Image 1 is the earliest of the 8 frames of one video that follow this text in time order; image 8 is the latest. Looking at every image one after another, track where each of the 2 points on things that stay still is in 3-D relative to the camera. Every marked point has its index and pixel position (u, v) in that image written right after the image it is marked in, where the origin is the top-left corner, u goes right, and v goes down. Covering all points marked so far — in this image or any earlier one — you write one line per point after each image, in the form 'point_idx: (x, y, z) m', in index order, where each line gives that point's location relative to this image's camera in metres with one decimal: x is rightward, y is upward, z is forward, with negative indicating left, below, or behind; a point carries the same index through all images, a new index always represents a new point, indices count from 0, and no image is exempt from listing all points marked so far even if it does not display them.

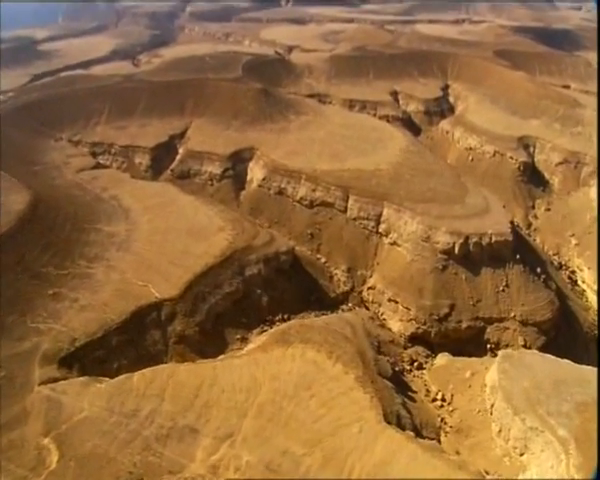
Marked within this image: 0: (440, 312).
0: (+1.8, -0.9, +13.6) m
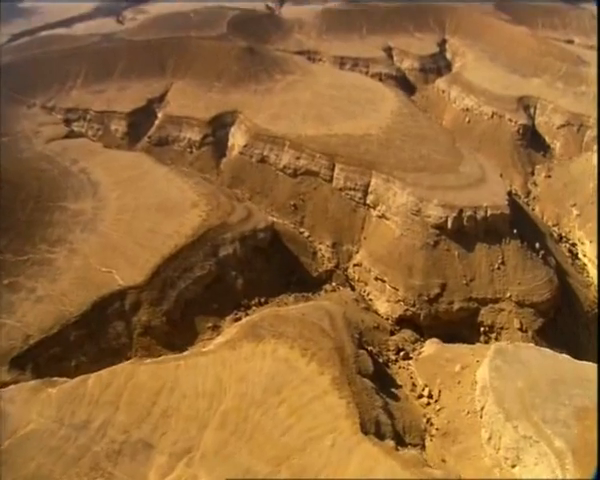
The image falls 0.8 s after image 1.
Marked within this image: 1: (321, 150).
0: (+1.5, -0.6, +12.7) m
1: (+0.3, +1.3, +14.3) m
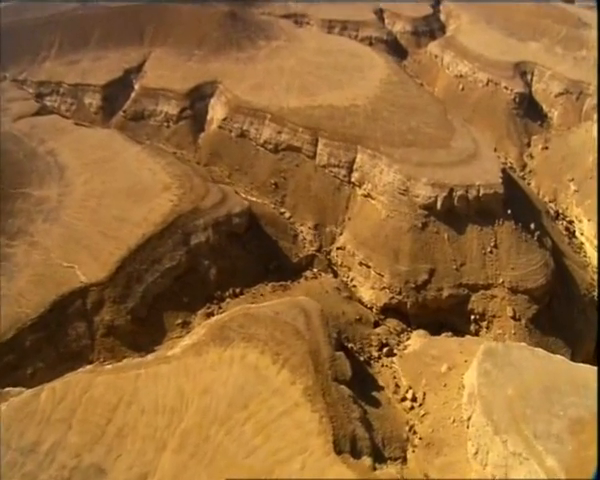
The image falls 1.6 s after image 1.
0: (+1.3, -0.5, +12.0) m
1: (+0.1, +1.5, +13.5) m
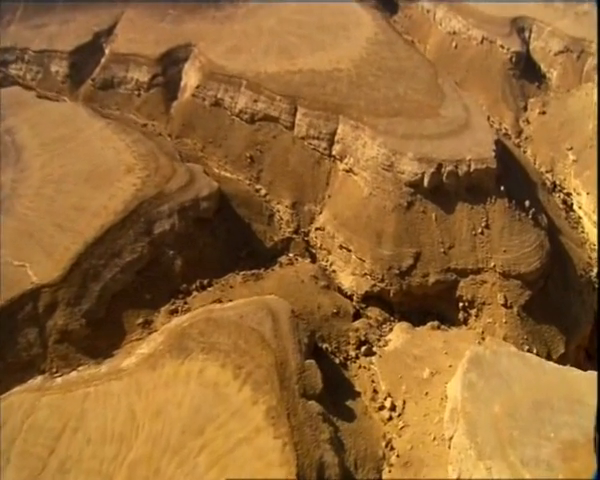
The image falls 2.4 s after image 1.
0: (+1.1, -0.3, +11.2) m
1: (-0.2, +1.7, +12.5) m
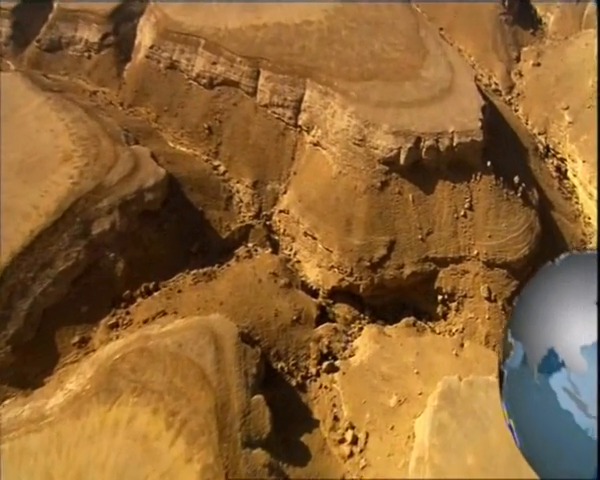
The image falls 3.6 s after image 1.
0: (+0.7, -0.2, +10.1) m
1: (-0.6, +2.0, +11.2) m
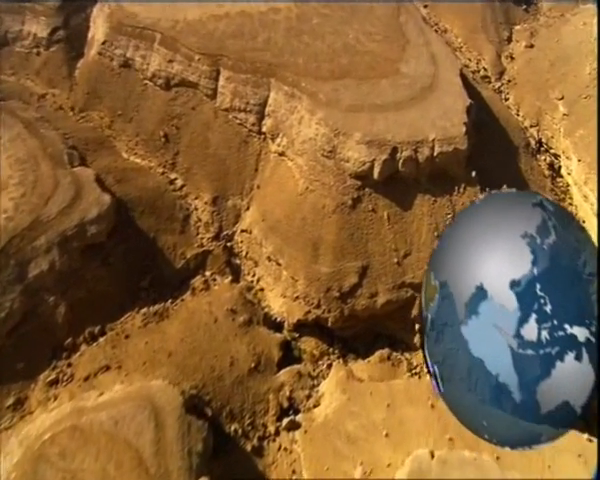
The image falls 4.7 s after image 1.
0: (+0.4, -0.4, +9.2) m
1: (-0.9, +1.8, +10.2) m
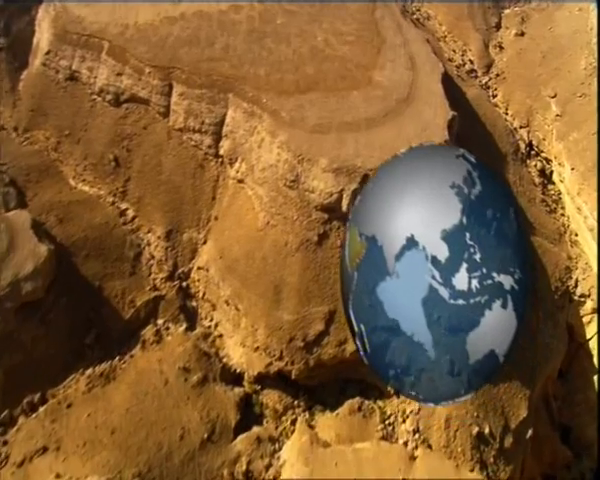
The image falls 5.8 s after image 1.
0: (+0.1, -0.7, +8.4) m
1: (-1.3, +1.5, +9.2) m
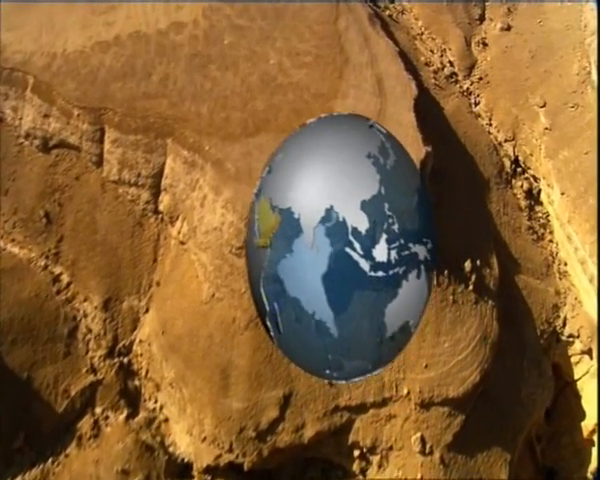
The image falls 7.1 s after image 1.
0: (-0.3, -1.3, +7.6) m
1: (-1.7, +1.0, +8.2) m
